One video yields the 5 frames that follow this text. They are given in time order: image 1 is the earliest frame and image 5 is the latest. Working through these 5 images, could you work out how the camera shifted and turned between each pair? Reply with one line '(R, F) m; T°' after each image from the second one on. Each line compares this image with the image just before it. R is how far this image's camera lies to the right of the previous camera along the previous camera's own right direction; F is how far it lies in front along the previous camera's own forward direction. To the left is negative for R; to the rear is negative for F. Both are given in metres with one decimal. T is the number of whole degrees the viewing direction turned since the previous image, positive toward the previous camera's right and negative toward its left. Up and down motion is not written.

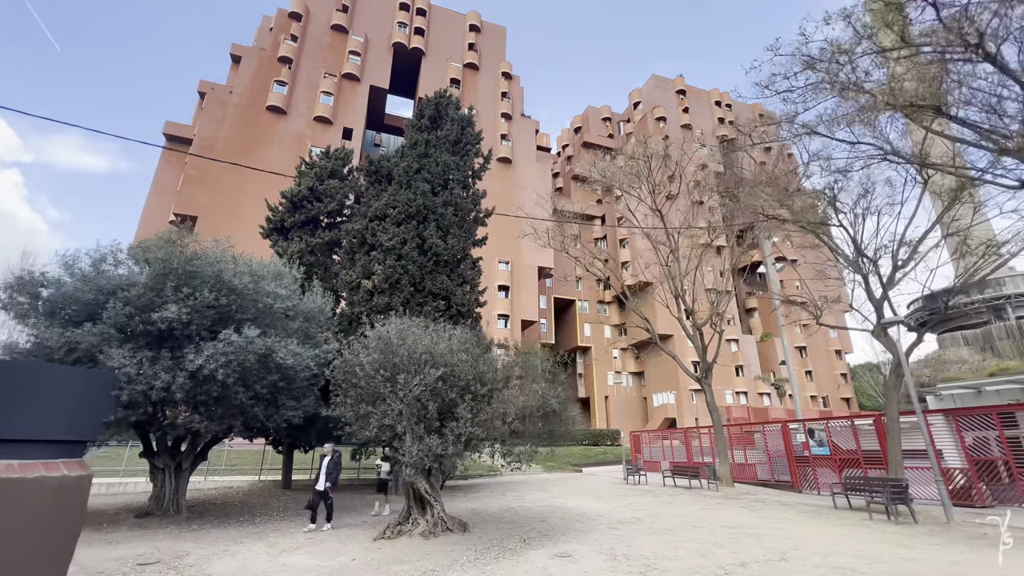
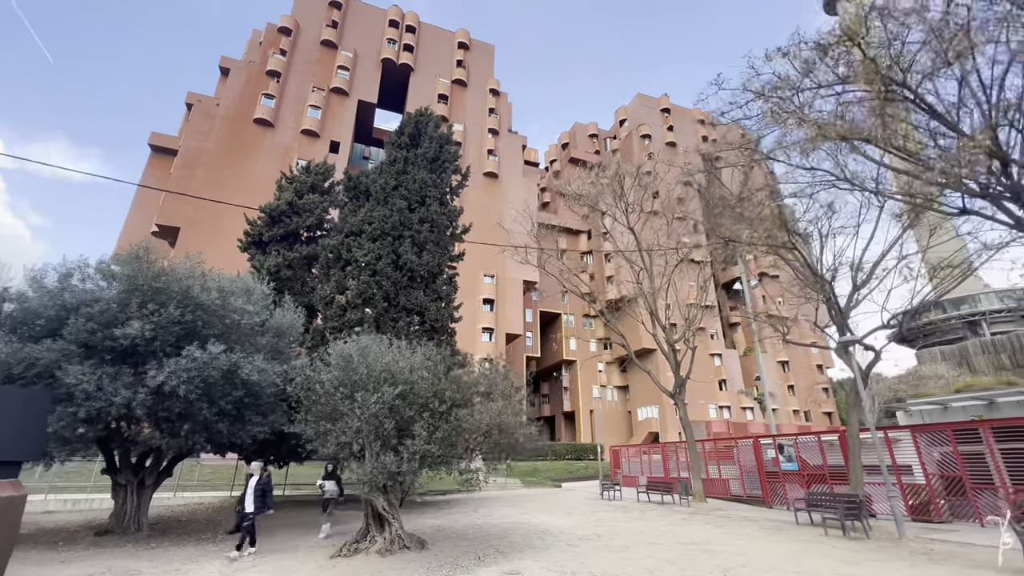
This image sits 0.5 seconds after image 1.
(+0.5, -0.2) m; +1°
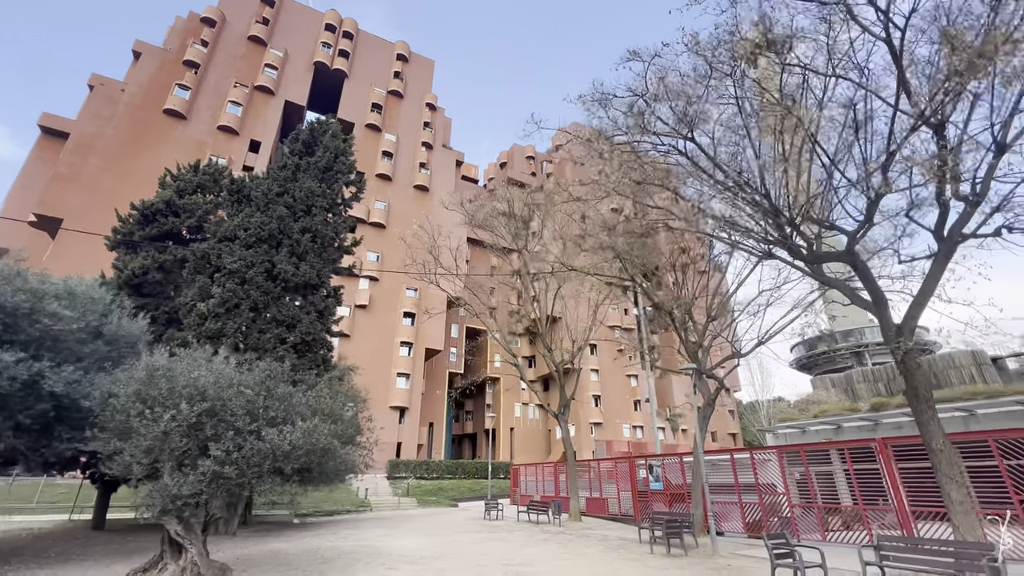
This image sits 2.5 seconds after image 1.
(+2.0, -0.2) m; +7°
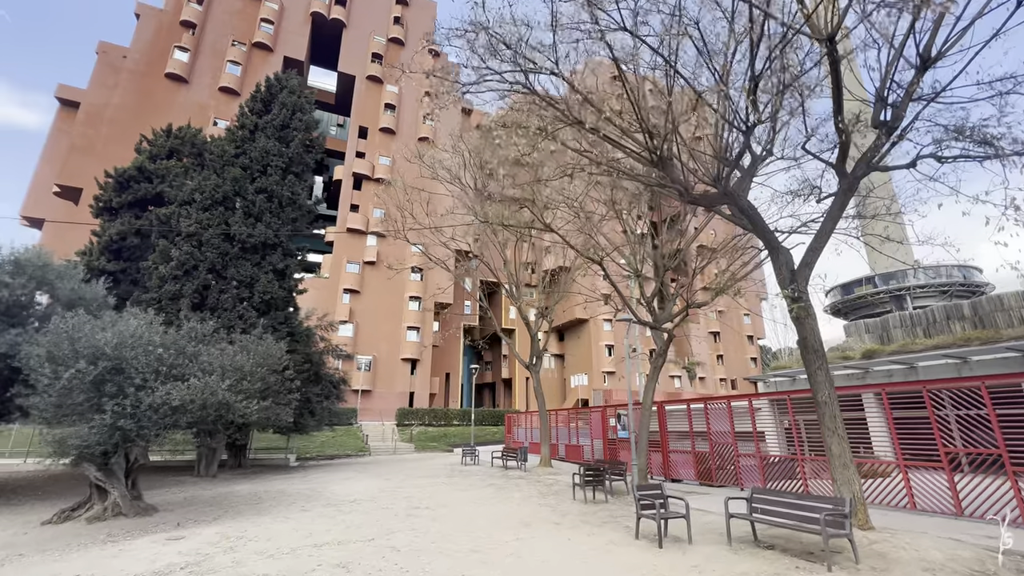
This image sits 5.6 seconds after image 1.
(+2.6, +0.3) m; -5°
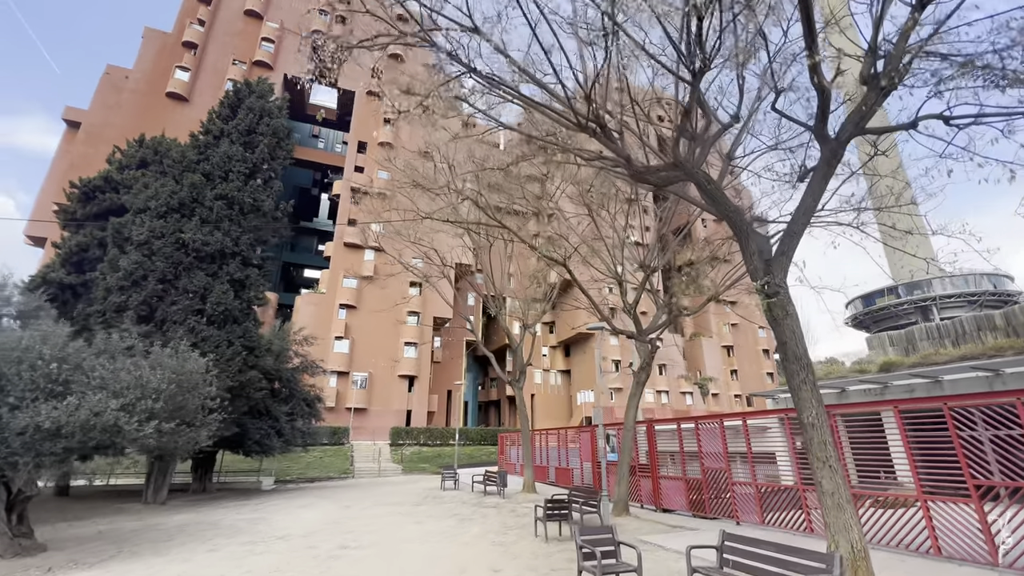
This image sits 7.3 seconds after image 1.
(+1.2, +1.2) m; -2°
